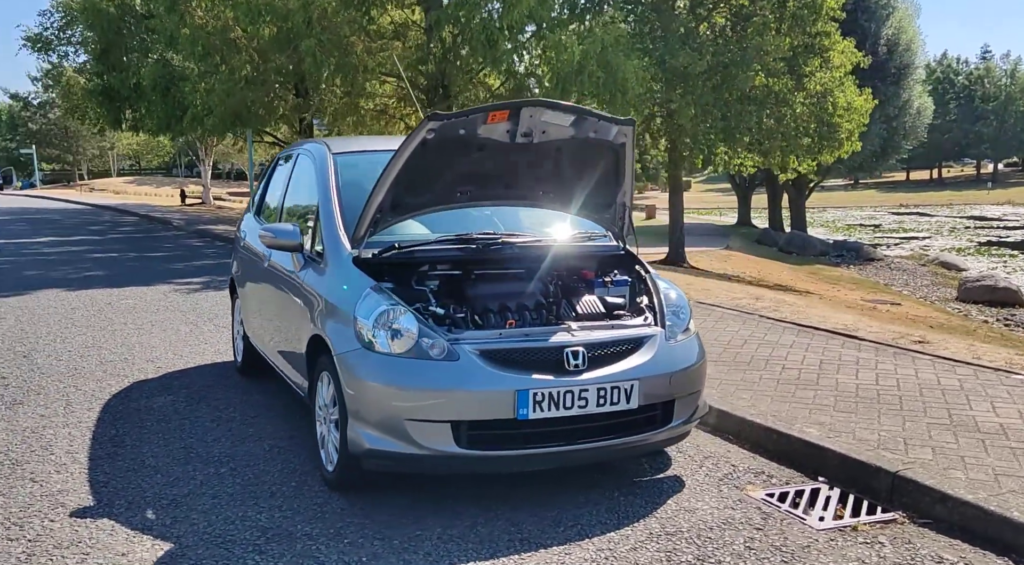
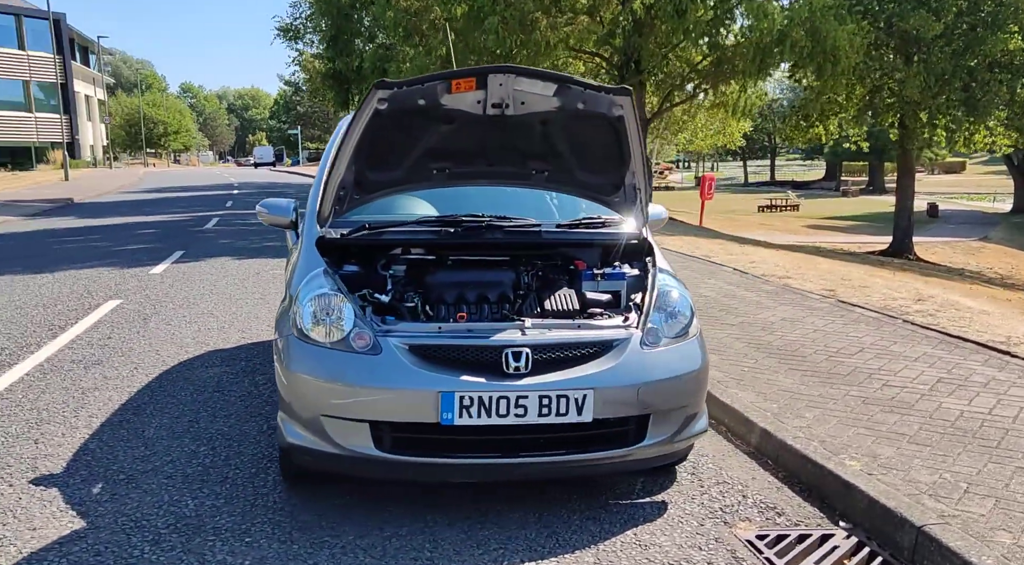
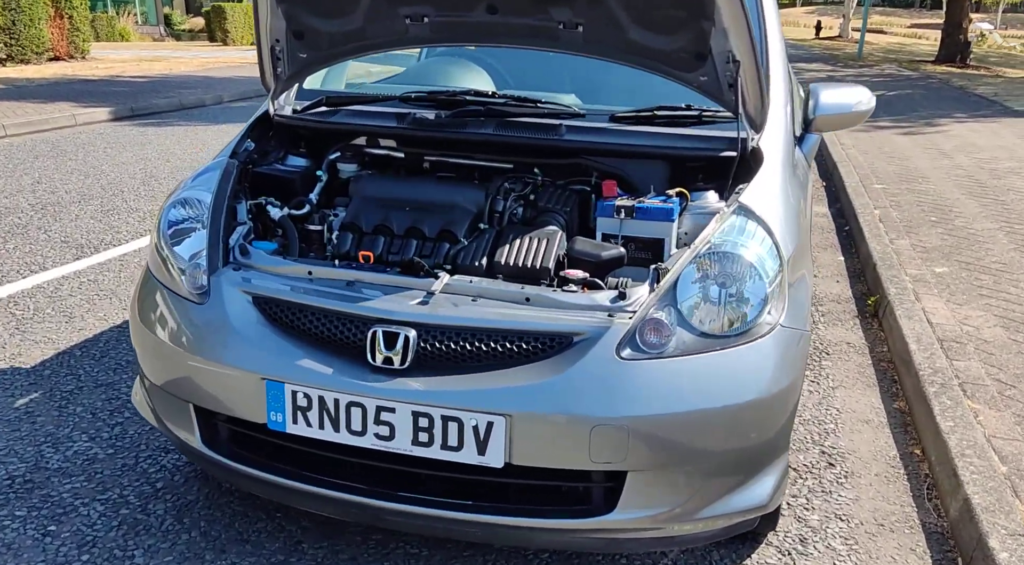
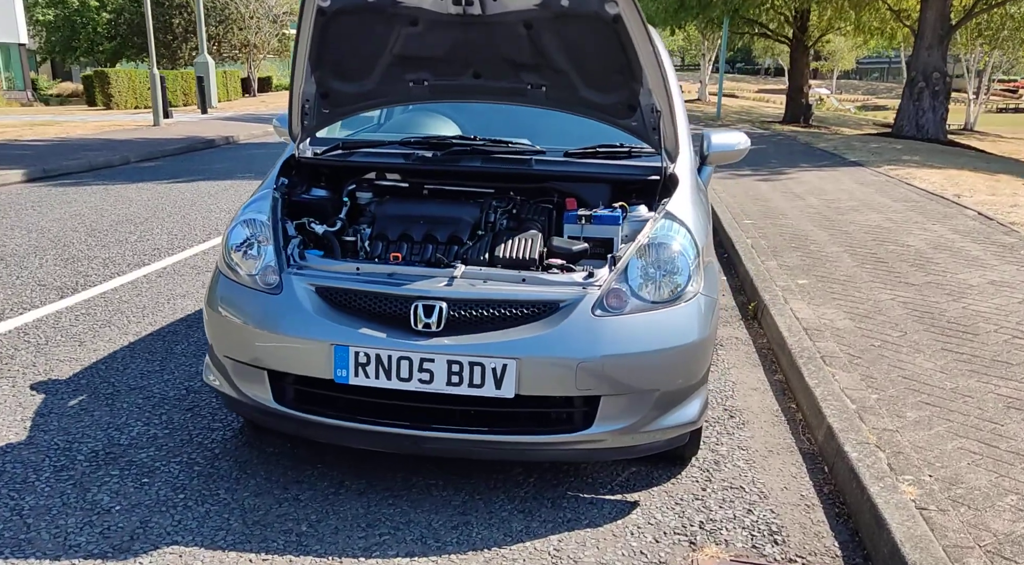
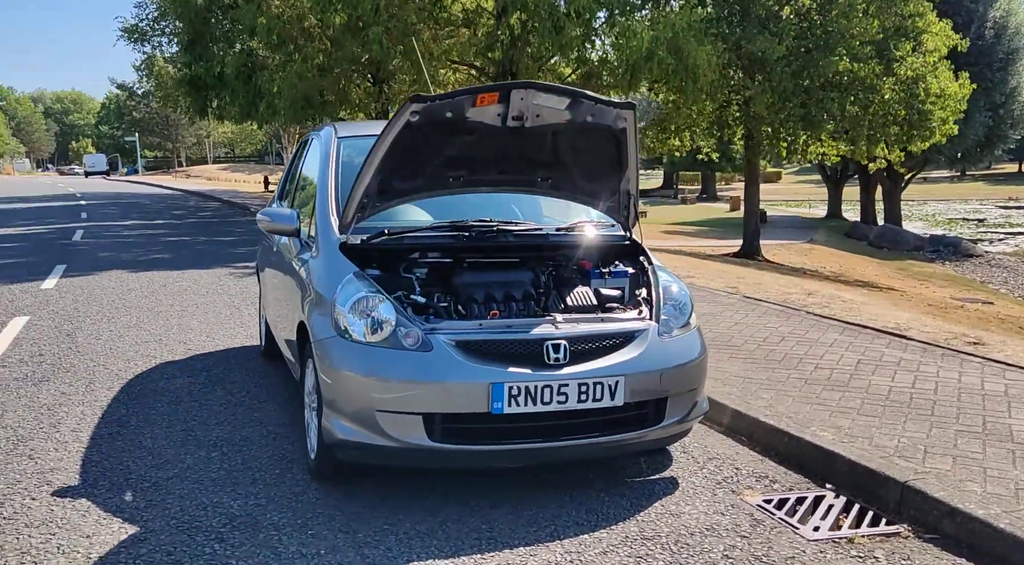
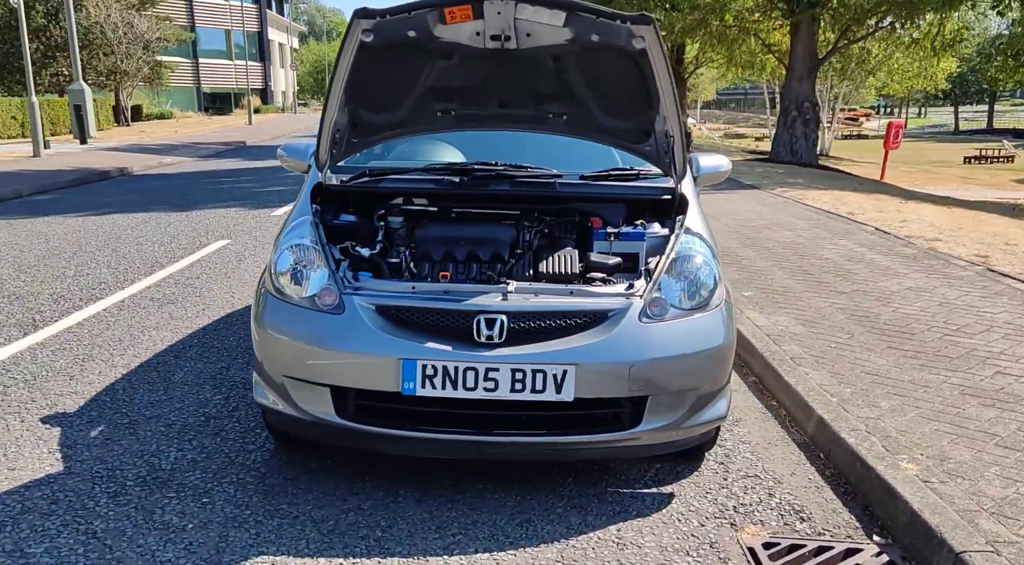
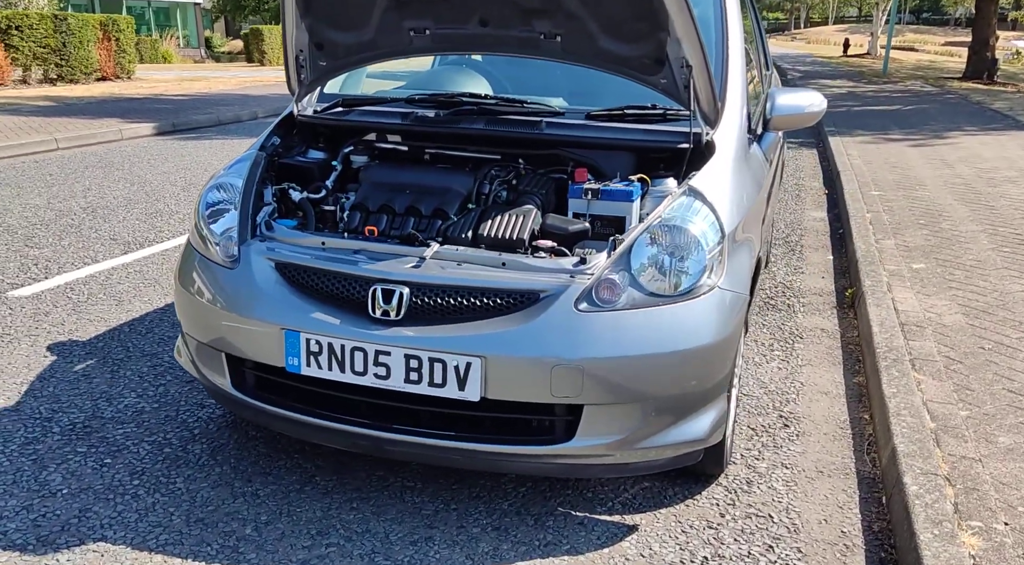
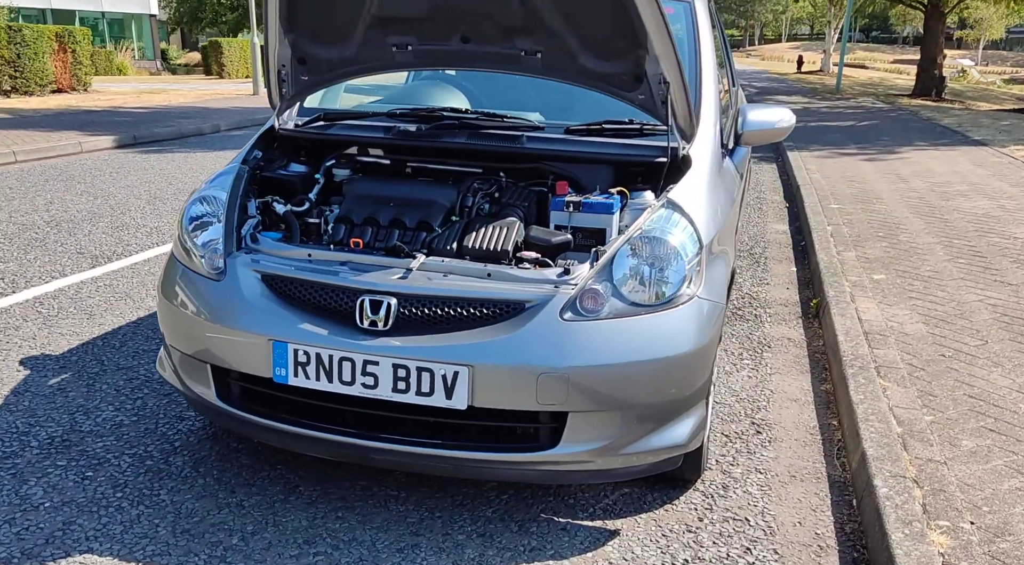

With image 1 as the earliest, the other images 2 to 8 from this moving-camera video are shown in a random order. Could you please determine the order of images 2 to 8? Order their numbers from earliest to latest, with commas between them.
5, 2, 6, 4, 8, 7, 3
